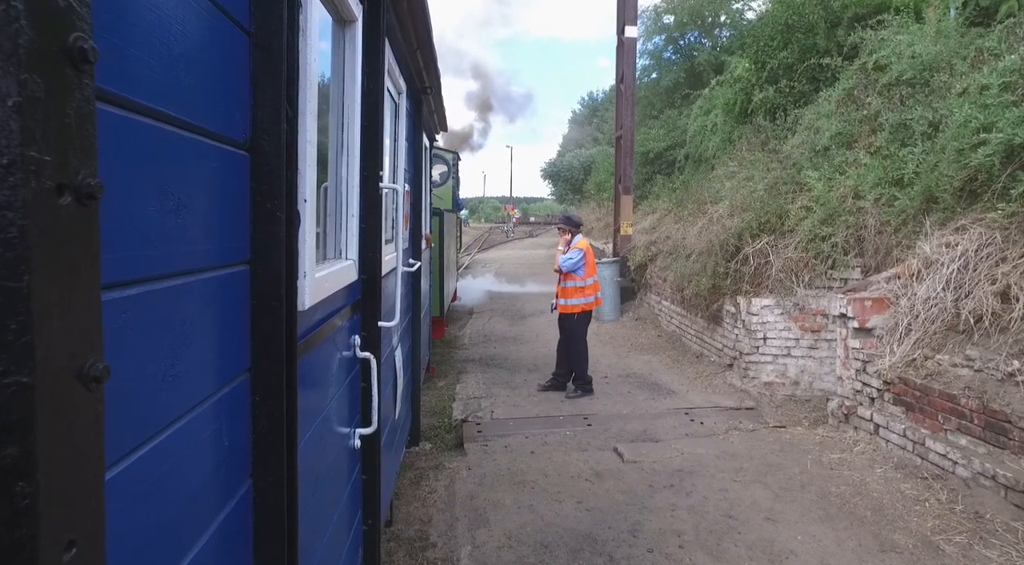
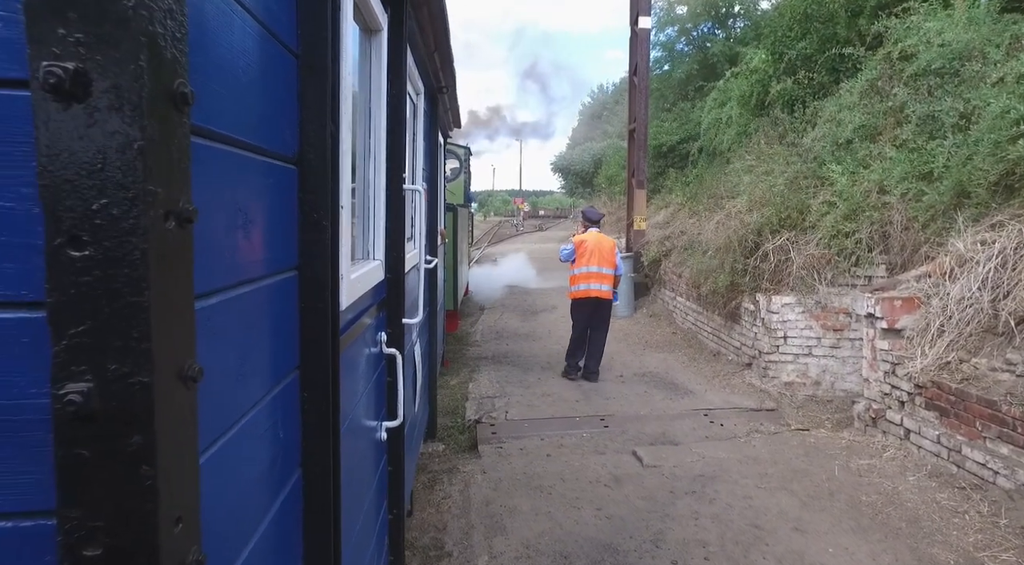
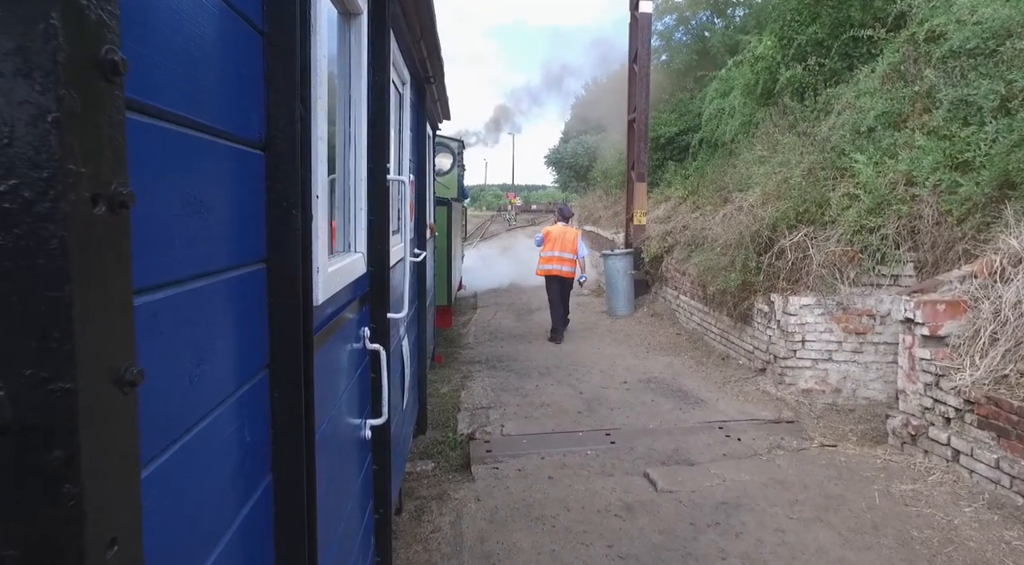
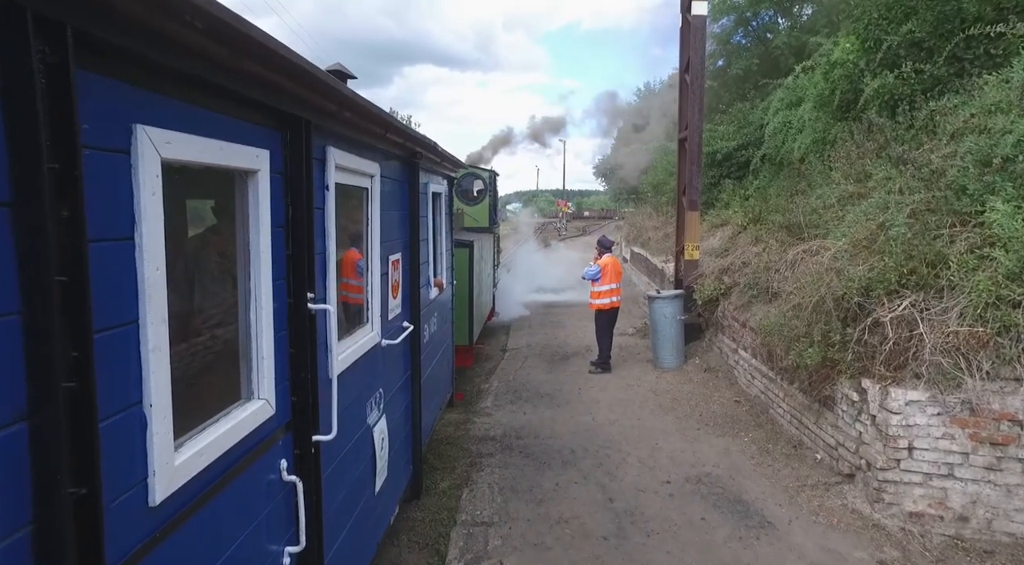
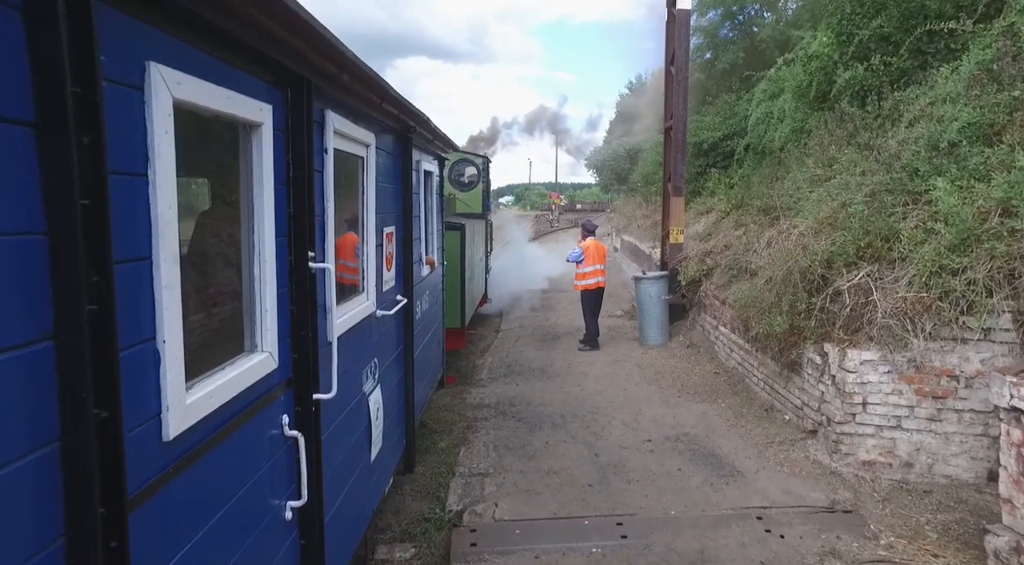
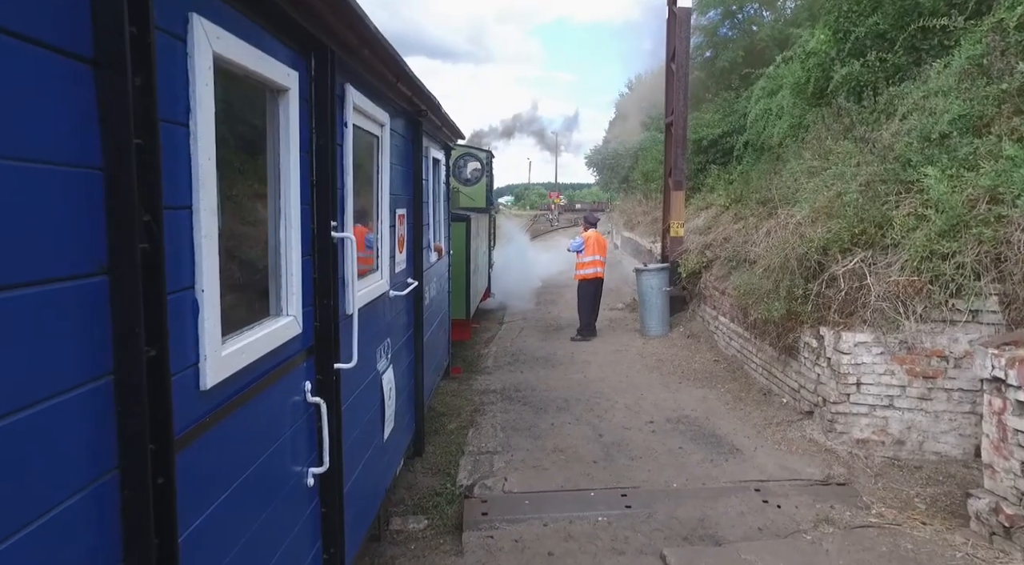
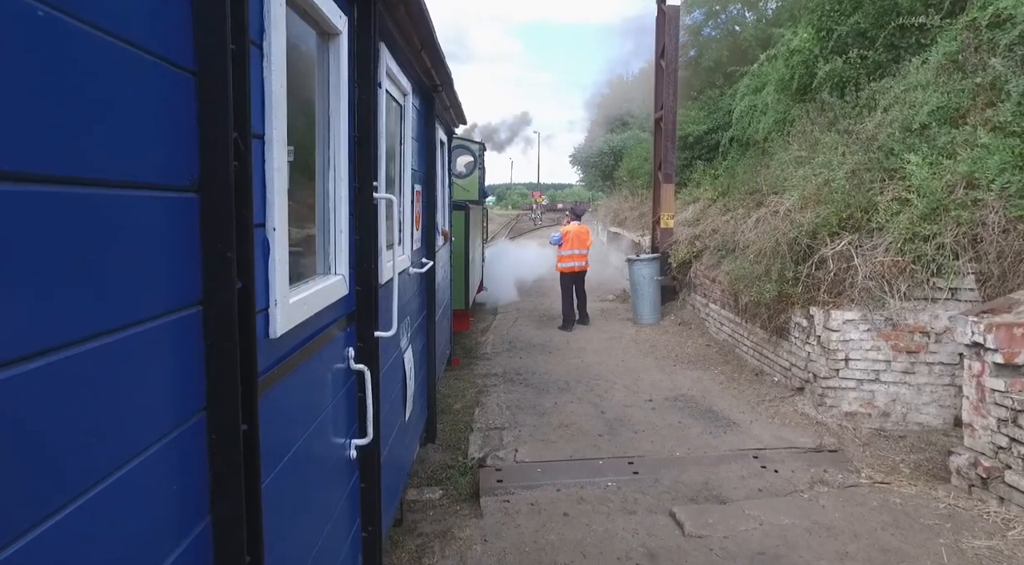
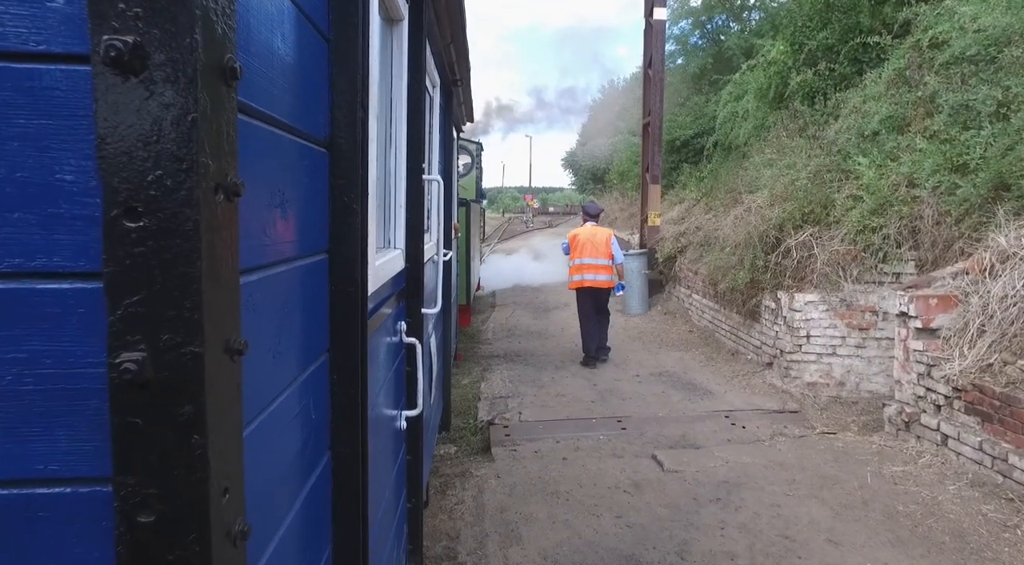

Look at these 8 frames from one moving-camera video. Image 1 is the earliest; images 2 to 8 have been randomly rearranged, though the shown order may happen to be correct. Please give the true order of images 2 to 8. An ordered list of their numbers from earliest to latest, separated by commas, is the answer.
2, 8, 3, 7, 6, 5, 4
